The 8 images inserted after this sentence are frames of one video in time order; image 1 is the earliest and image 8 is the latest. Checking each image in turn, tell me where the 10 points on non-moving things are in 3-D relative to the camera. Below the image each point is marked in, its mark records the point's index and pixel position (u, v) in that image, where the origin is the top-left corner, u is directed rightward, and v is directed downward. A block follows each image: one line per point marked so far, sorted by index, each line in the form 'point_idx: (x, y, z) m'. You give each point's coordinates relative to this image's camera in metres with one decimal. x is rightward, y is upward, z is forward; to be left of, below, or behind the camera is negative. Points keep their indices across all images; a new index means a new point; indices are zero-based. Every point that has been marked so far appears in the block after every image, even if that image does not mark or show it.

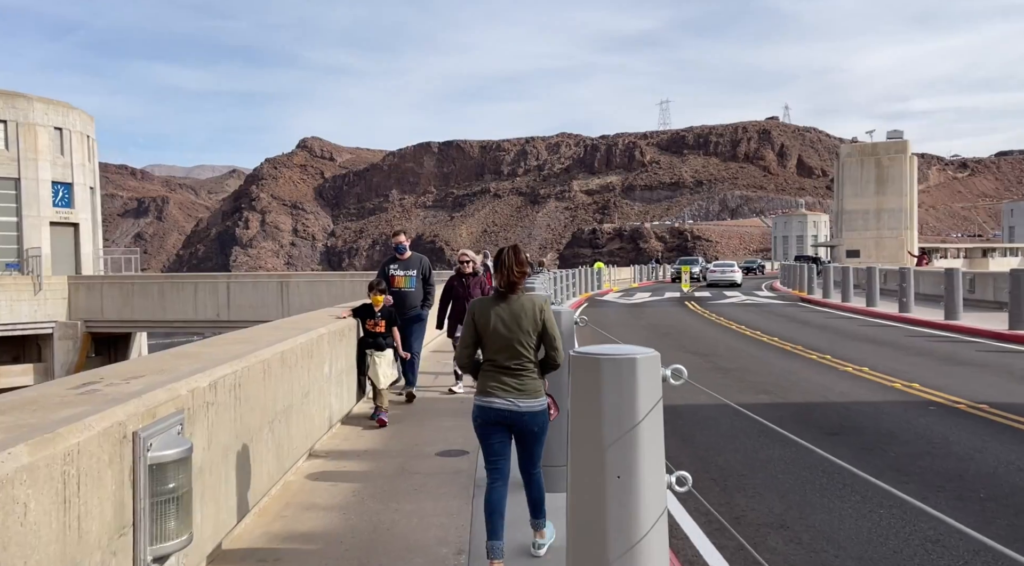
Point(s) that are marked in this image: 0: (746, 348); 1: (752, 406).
0: (+3.9, -1.1, +14.8) m
1: (+2.4, -1.3, +8.9) m
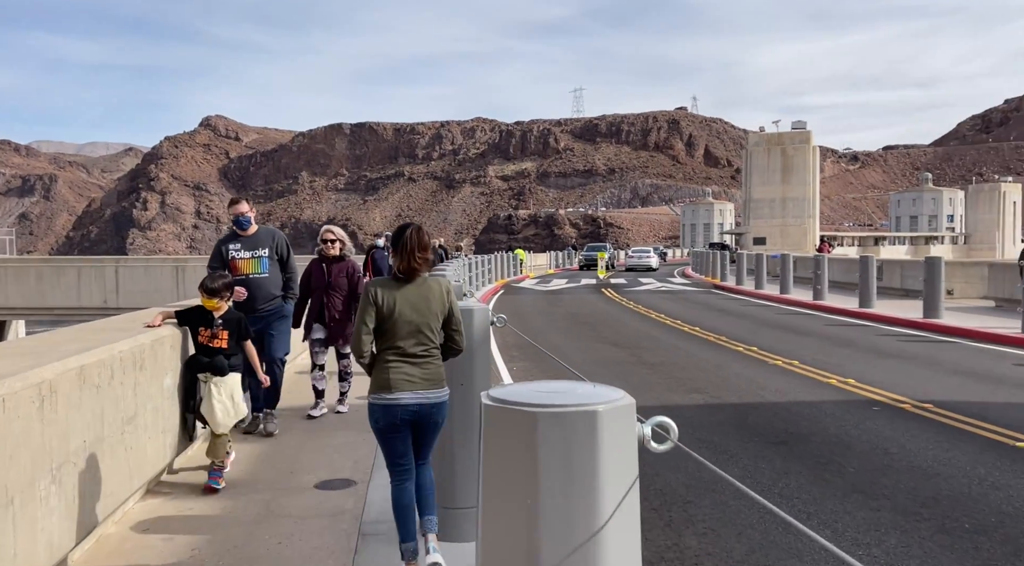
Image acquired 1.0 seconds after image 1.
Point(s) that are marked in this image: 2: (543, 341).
0: (+2.5, -0.9, +14.0) m
1: (+1.6, -1.2, +8.0) m
2: (+0.7, -1.1, +14.4) m
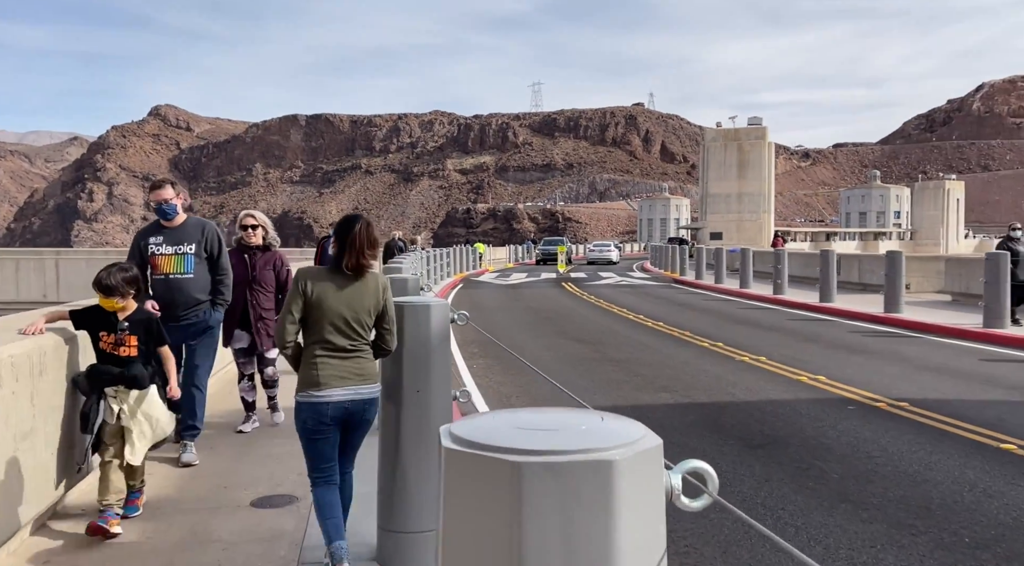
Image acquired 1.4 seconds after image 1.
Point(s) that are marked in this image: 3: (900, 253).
0: (+1.9, -0.8, +13.7) m
1: (+1.2, -1.1, +7.6) m
2: (0.0, -1.0, +13.9) m
3: (+7.0, +0.5, +16.0) m
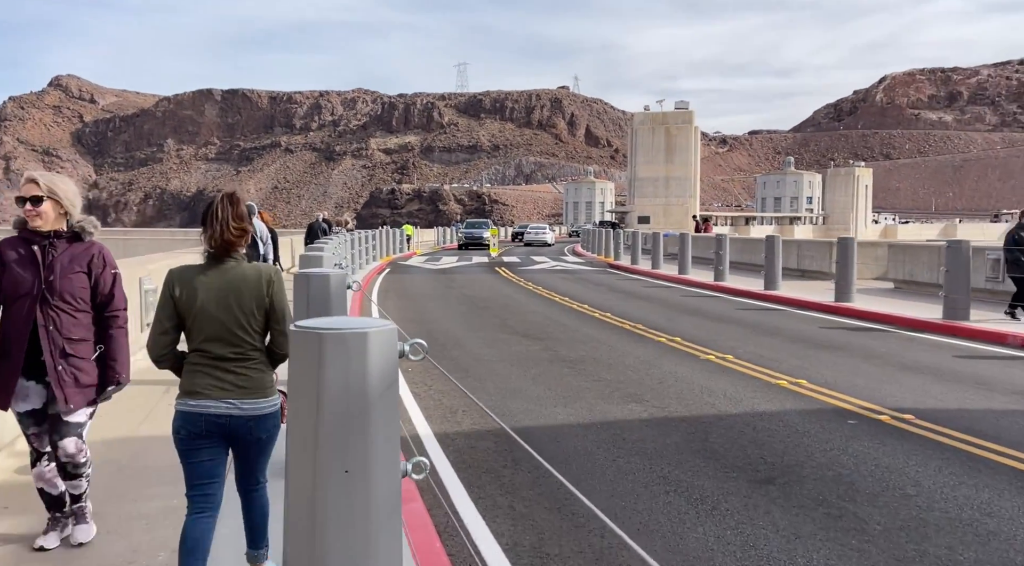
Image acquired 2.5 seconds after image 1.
0: (+1.0, -0.7, +12.5) m
1: (+0.8, -1.1, +6.4) m
2: (-0.9, -0.9, +12.6) m
3: (+5.9, +0.7, +15.3) m
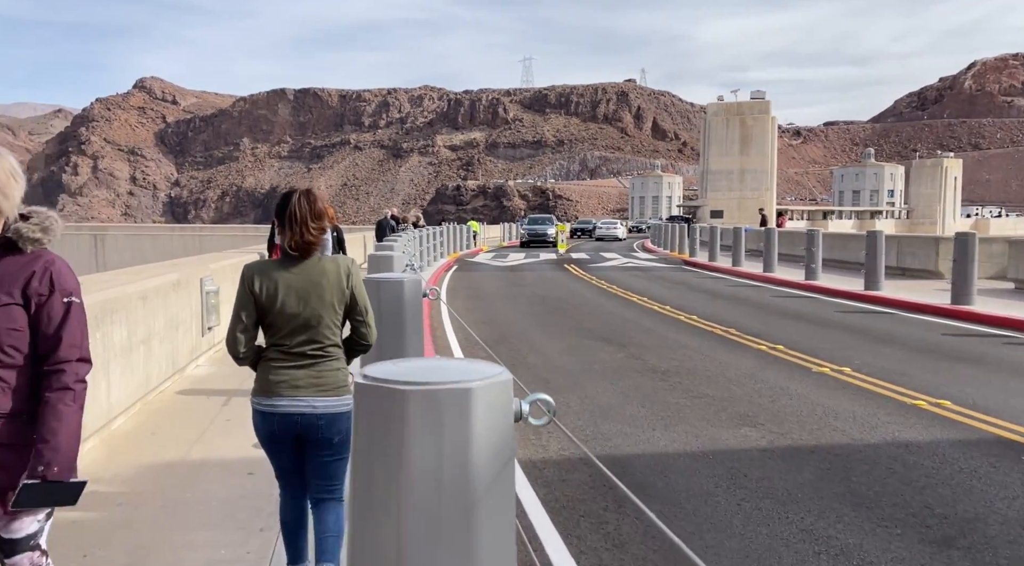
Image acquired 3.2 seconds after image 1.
0: (+2.0, -0.7, +11.4) m
1: (+1.4, -1.1, +5.4) m
2: (+0.2, -0.9, +11.7) m
3: (+7.2, +0.7, +13.8) m
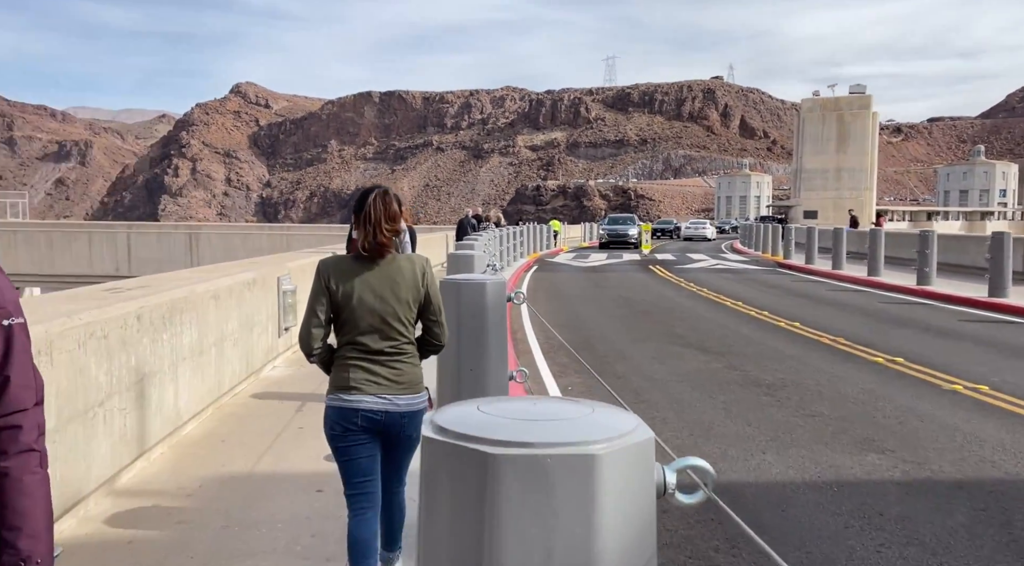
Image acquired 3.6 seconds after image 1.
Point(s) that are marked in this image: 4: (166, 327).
0: (+3.1, -0.7, +10.6) m
1: (+1.9, -1.2, +4.6) m
2: (+1.3, -0.9, +11.0) m
3: (+8.4, +0.6, +12.5) m
4: (-2.5, -0.3, +6.5) m
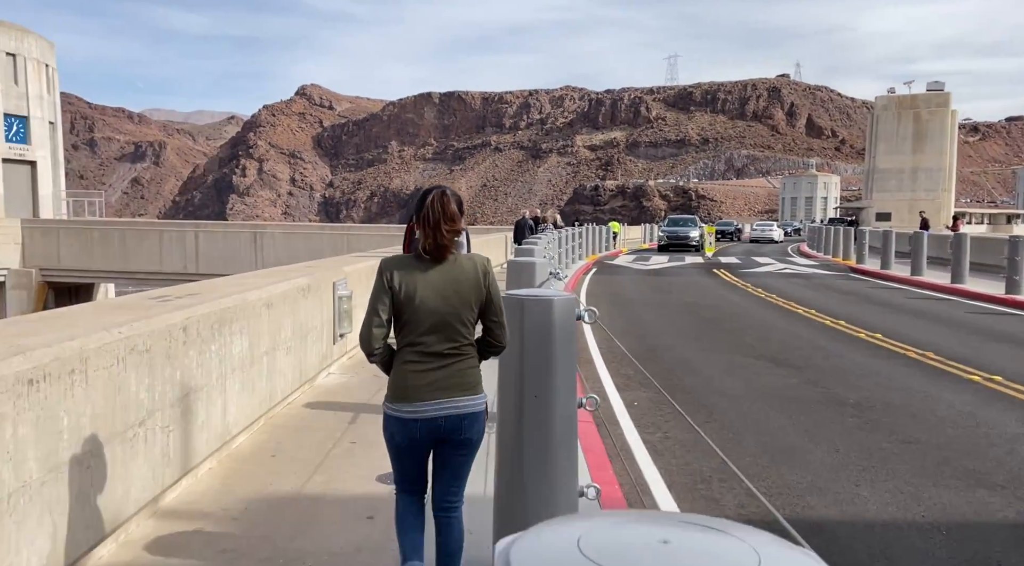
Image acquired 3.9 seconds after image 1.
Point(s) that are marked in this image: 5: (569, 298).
0: (+3.8, -0.8, +9.9) m
1: (+2.3, -1.3, +4.1) m
2: (+2.0, -1.0, +10.5) m
3: (+9.2, +0.5, +11.5) m
4: (-2.1, -0.4, +6.2) m
5: (+0.3, -0.1, +4.6) m
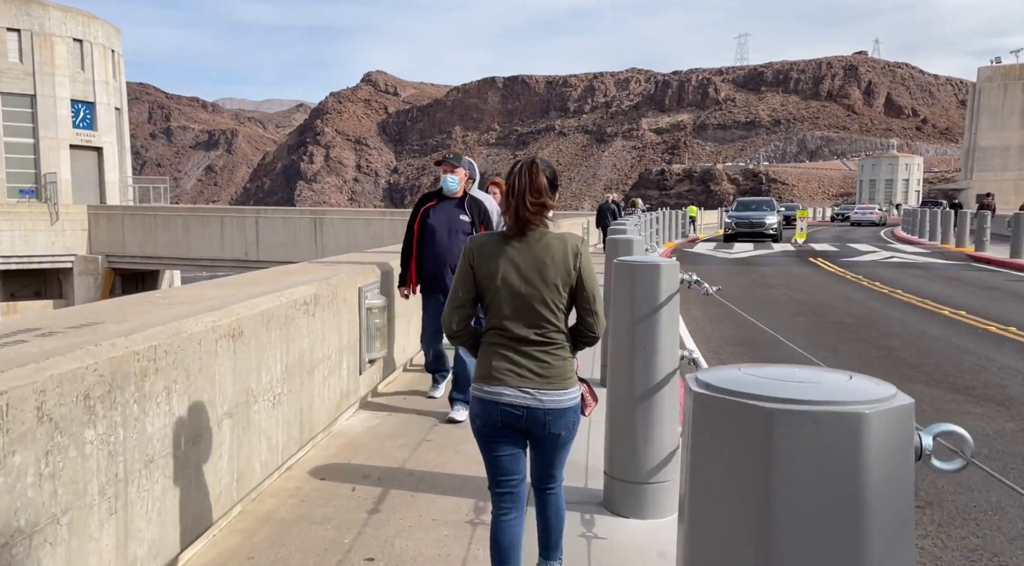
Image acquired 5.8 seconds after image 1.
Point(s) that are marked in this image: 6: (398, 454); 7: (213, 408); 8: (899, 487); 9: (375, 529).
0: (+4.5, -0.9, +6.6) m
1: (+2.6, -1.4, +0.9) m
2: (+2.8, -1.0, +7.3) m
3: (+10.1, +0.5, +7.8) m
4: (-1.6, -0.5, +3.3) m
5: (+0.7, -0.2, +1.6) m
6: (-0.8, -1.2, +6.5) m
7: (-1.5, -0.6, +4.5) m
8: (+0.7, -0.4, +1.6) m
9: (-0.8, -1.4, +5.0) m
